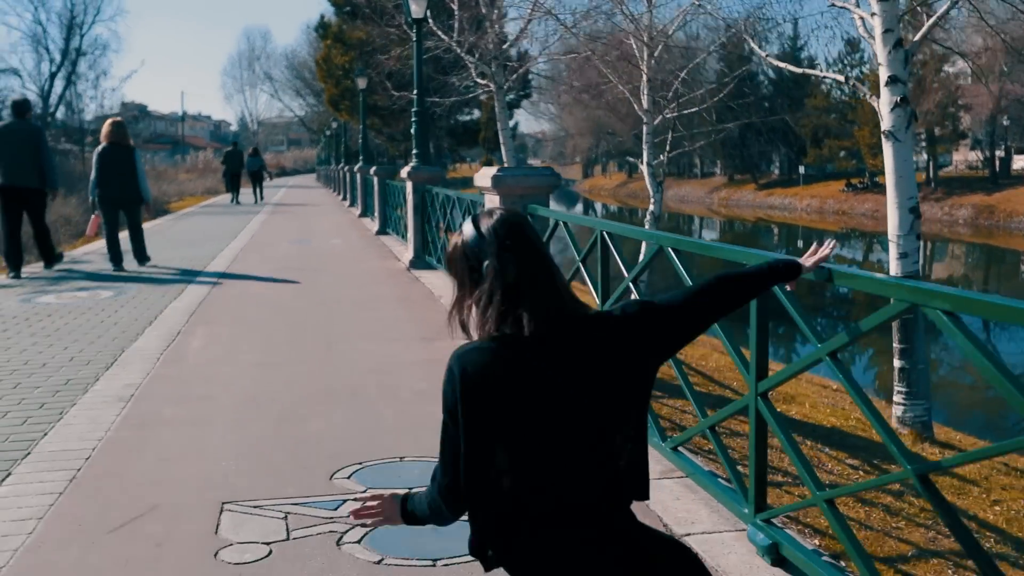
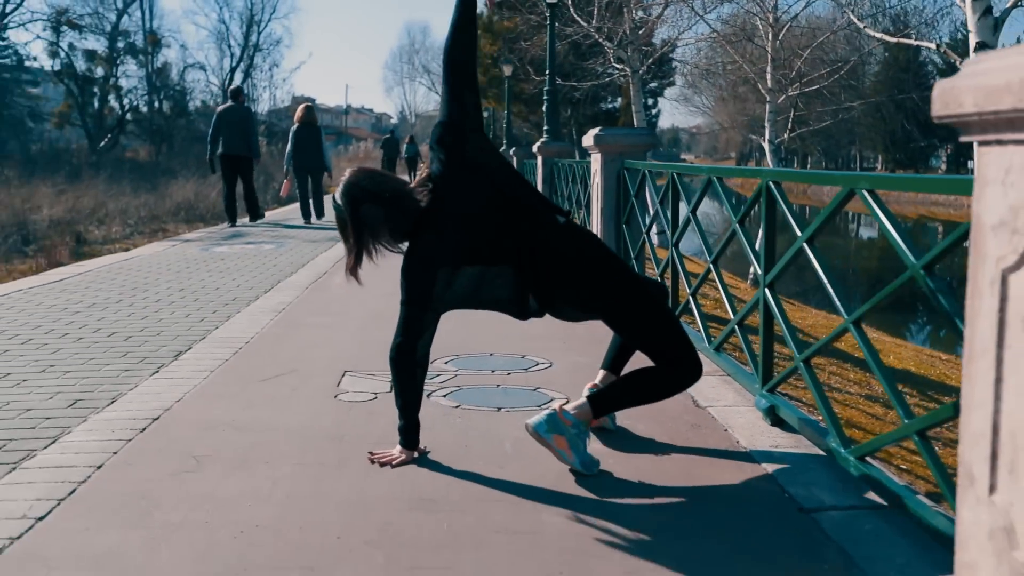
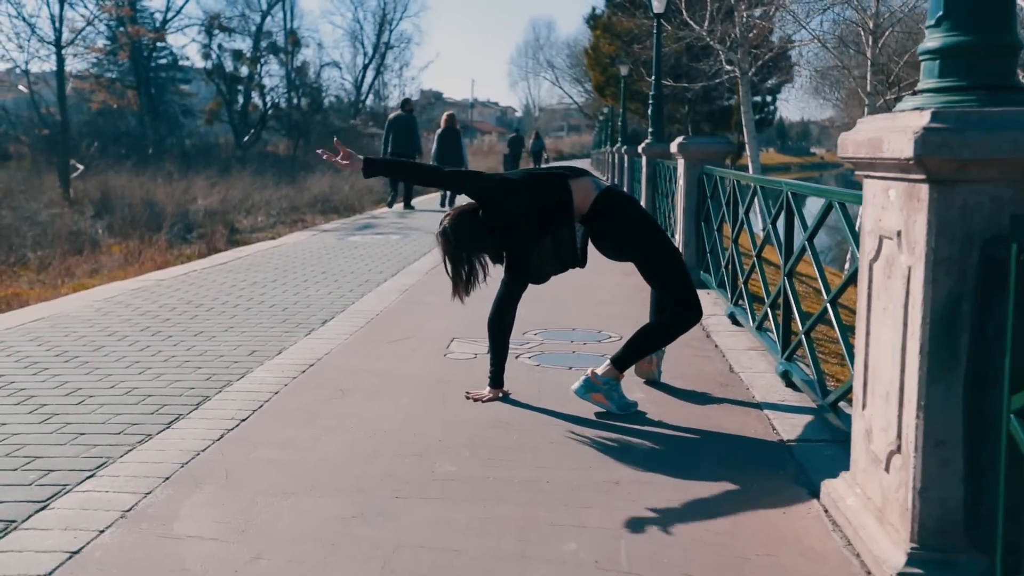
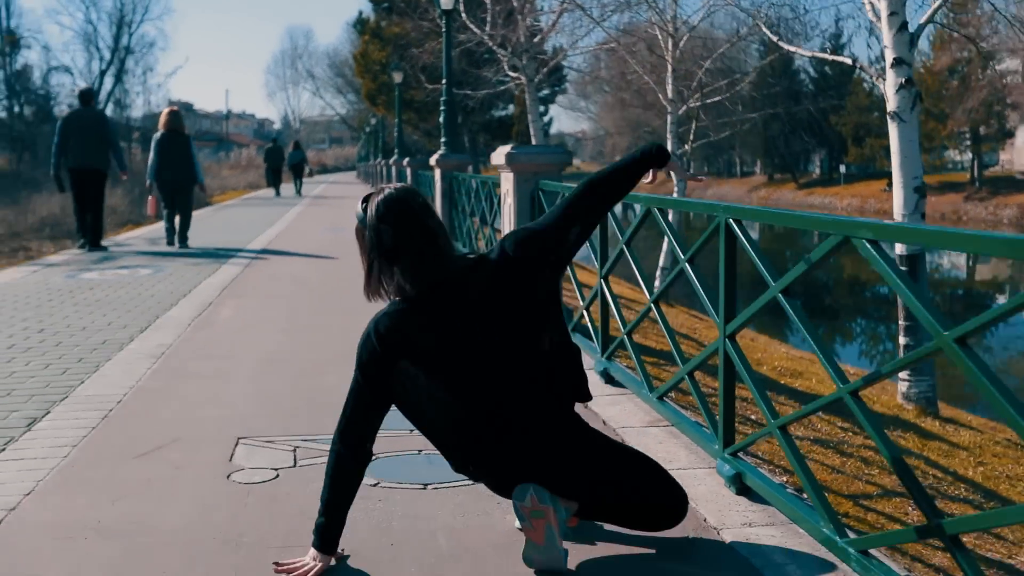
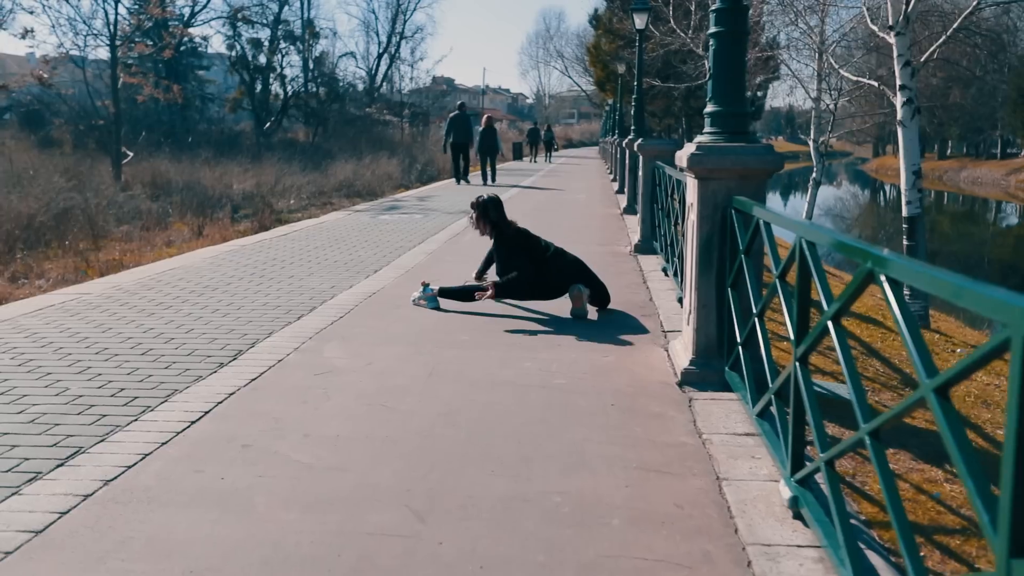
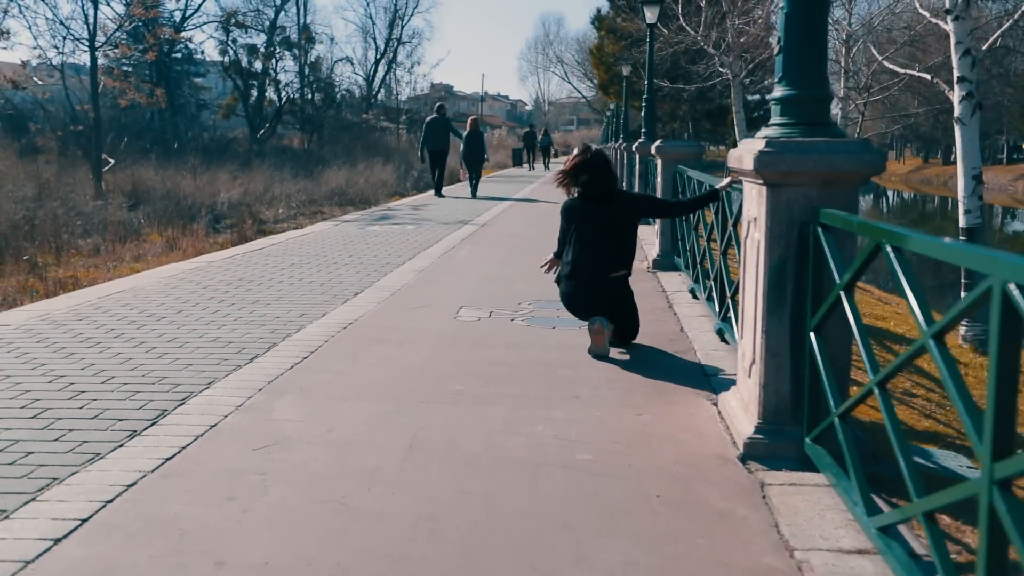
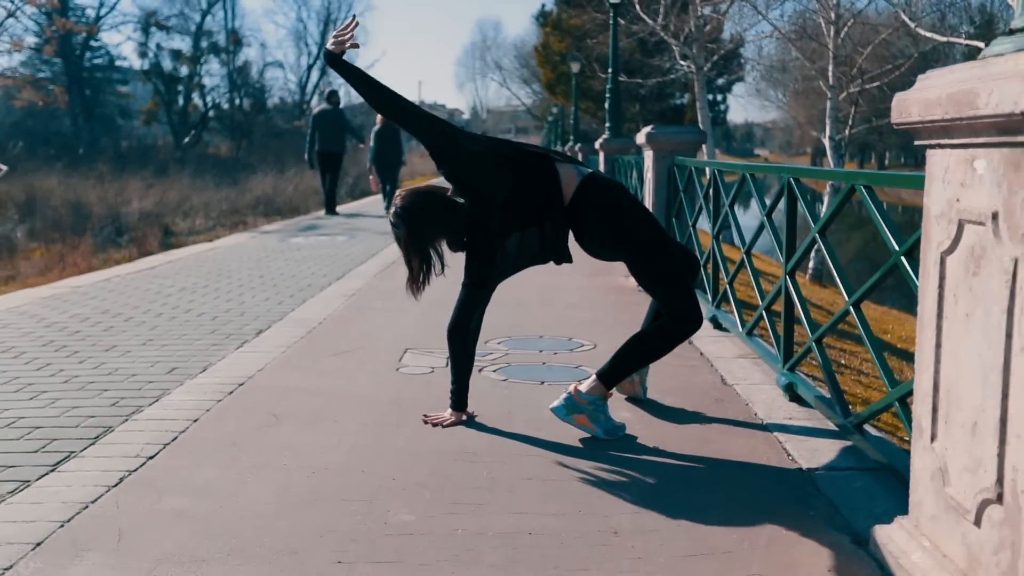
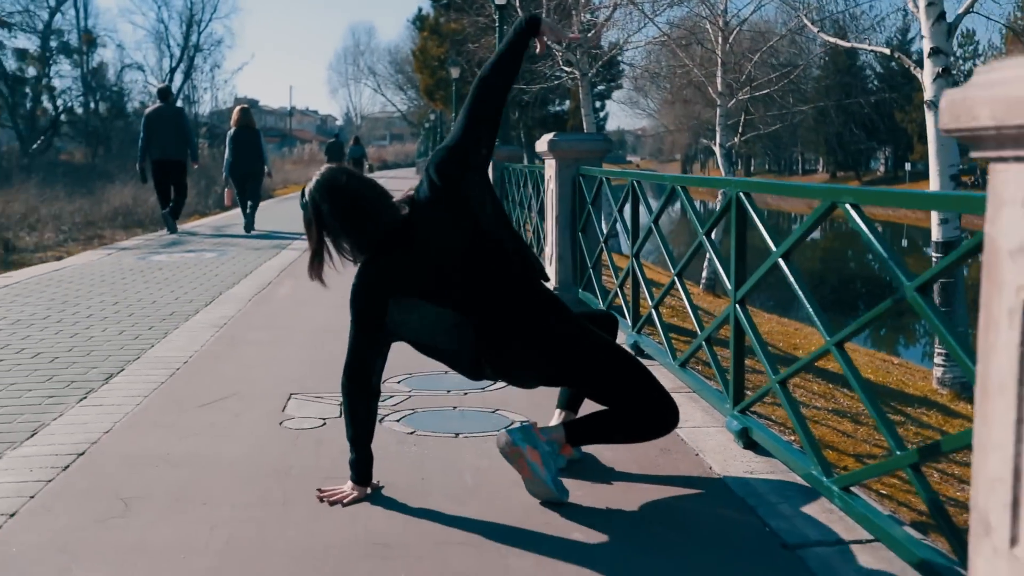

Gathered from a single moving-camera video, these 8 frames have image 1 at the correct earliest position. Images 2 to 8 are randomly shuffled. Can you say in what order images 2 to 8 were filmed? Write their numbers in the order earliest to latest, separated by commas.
4, 8, 2, 7, 3, 6, 5
